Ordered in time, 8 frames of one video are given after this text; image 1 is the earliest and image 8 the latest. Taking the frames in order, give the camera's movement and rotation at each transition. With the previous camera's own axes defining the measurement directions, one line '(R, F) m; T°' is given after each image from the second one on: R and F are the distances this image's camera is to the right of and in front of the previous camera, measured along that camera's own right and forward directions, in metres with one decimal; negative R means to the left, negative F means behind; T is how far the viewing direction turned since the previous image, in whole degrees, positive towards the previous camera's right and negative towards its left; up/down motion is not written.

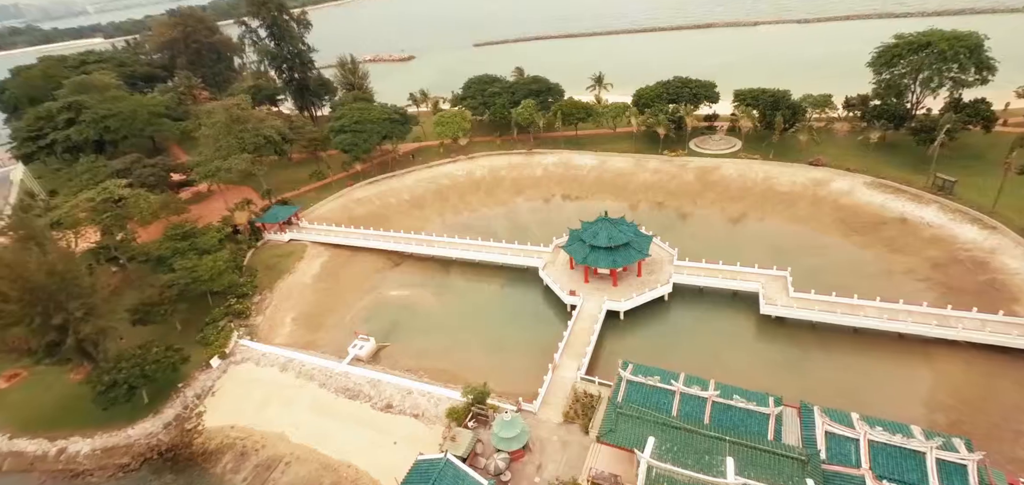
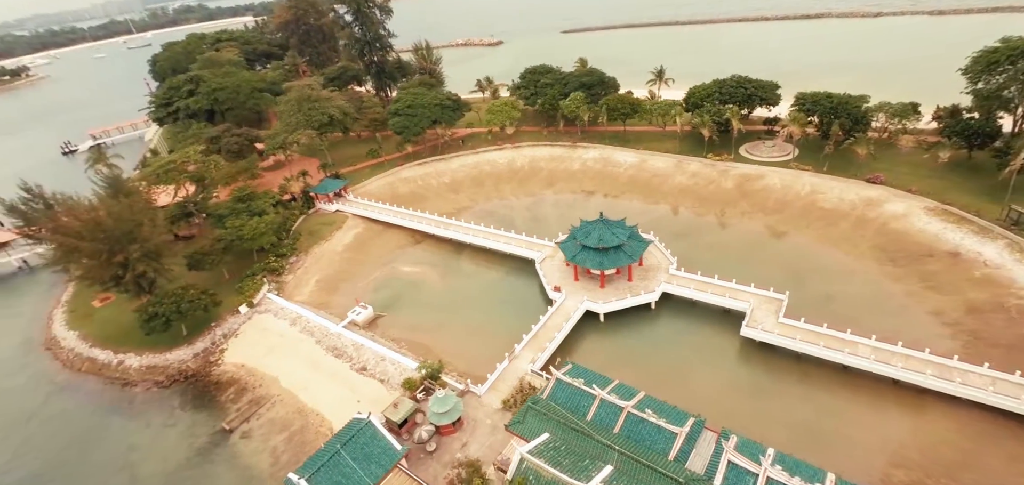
(+7.2, -0.4) m; -11°
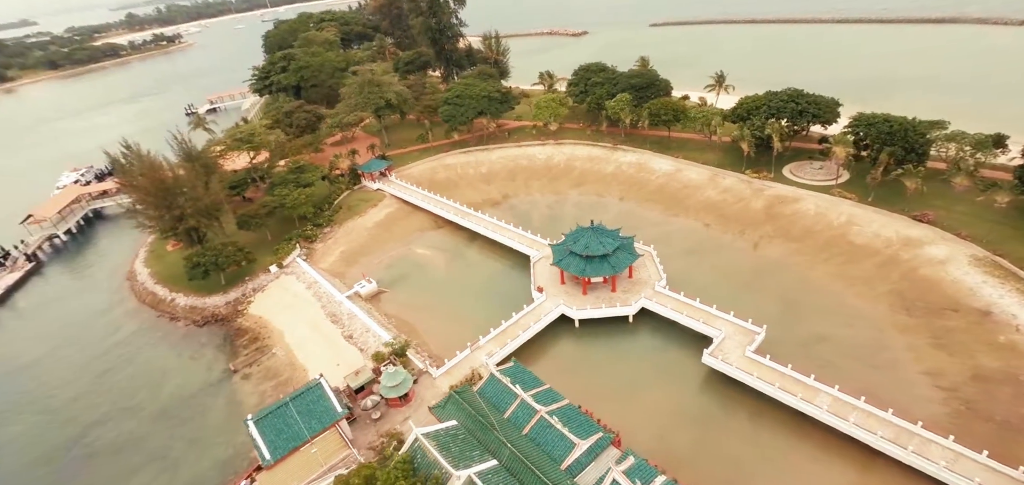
(+6.8, -0.7) m; -9°
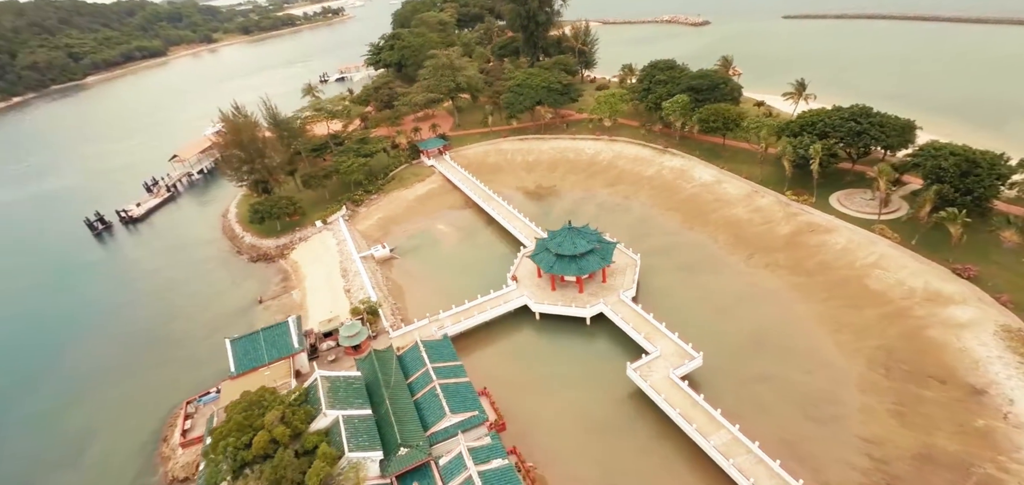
(+10.1, -0.9) m; -13°
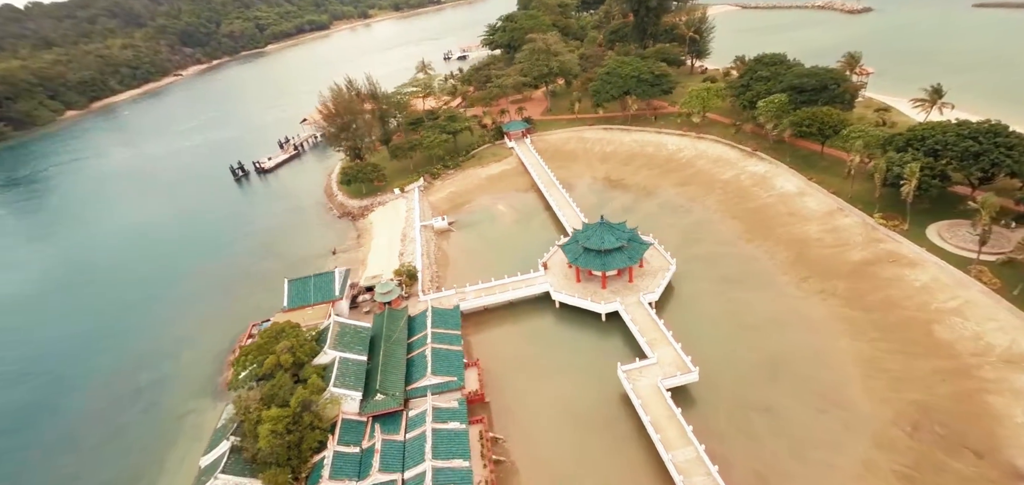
(+6.2, -0.6) m; -13°
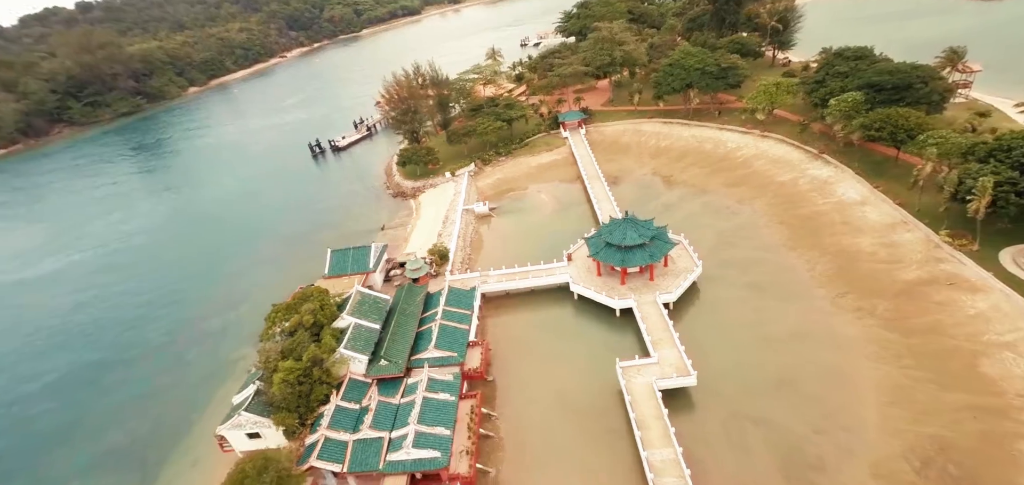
(+3.9, -0.8) m; -9°
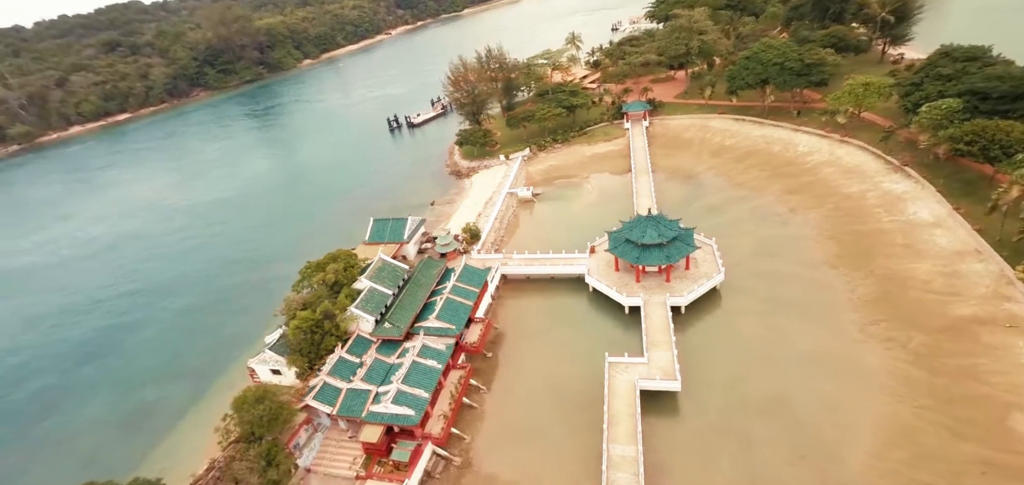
(+4.8, -0.8) m; -10°
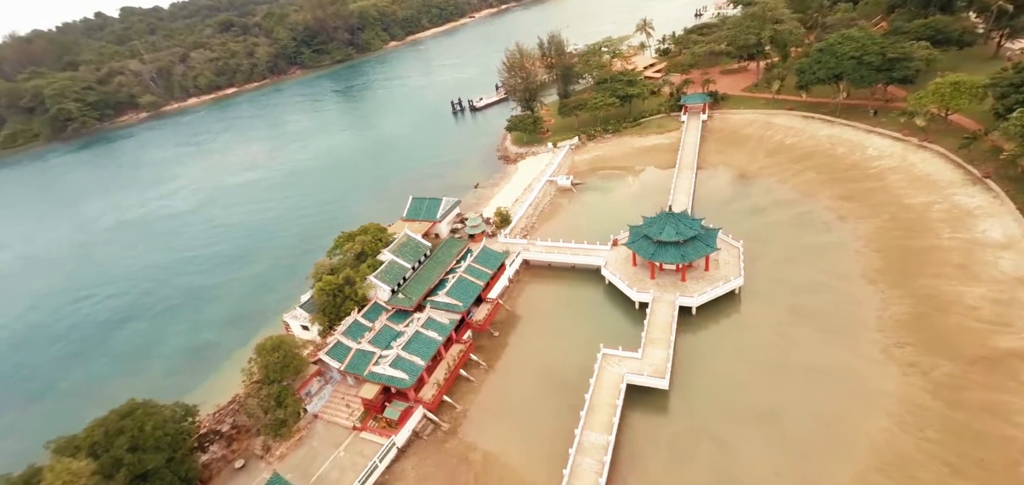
(+4.0, -0.9) m; -8°
